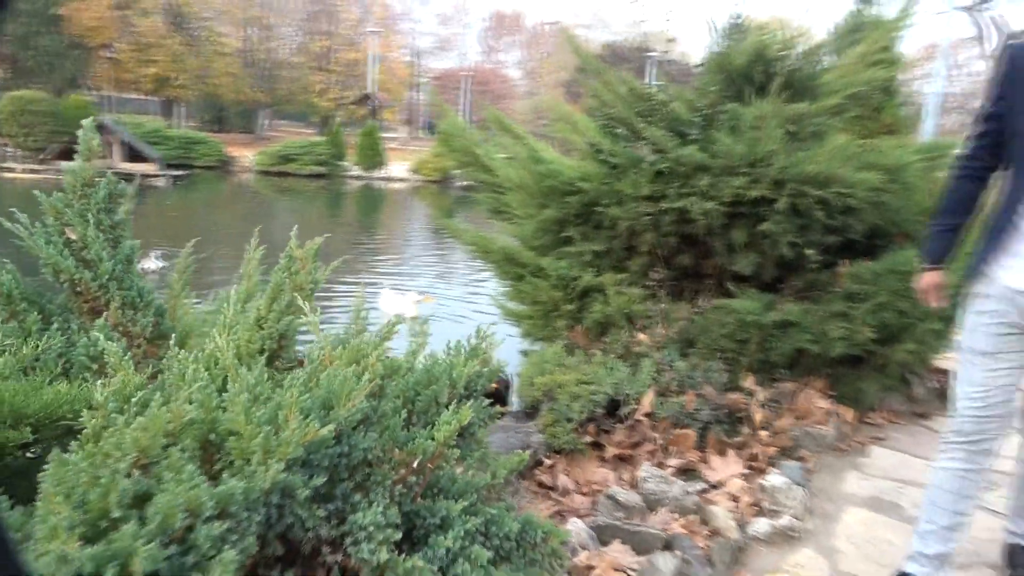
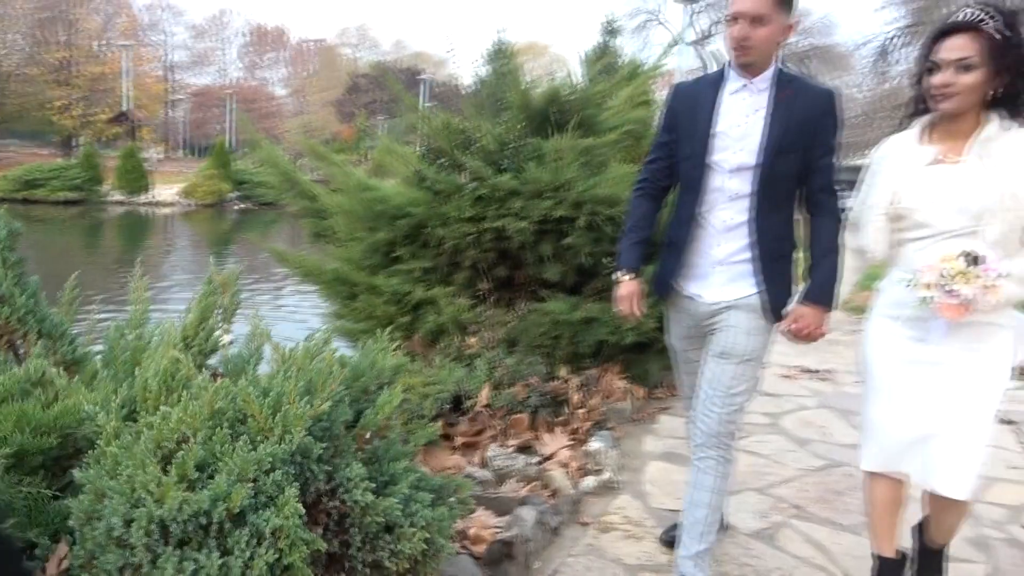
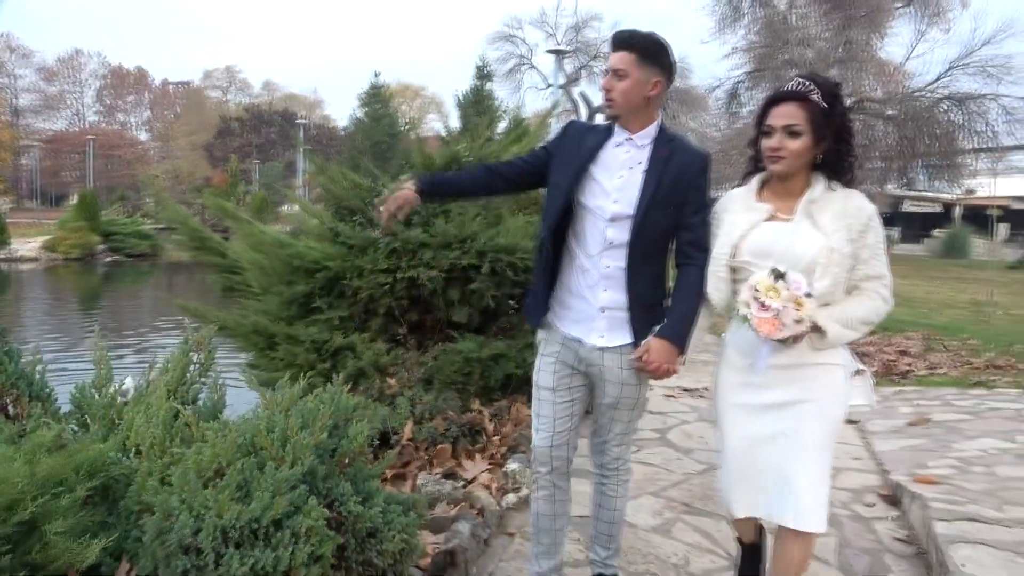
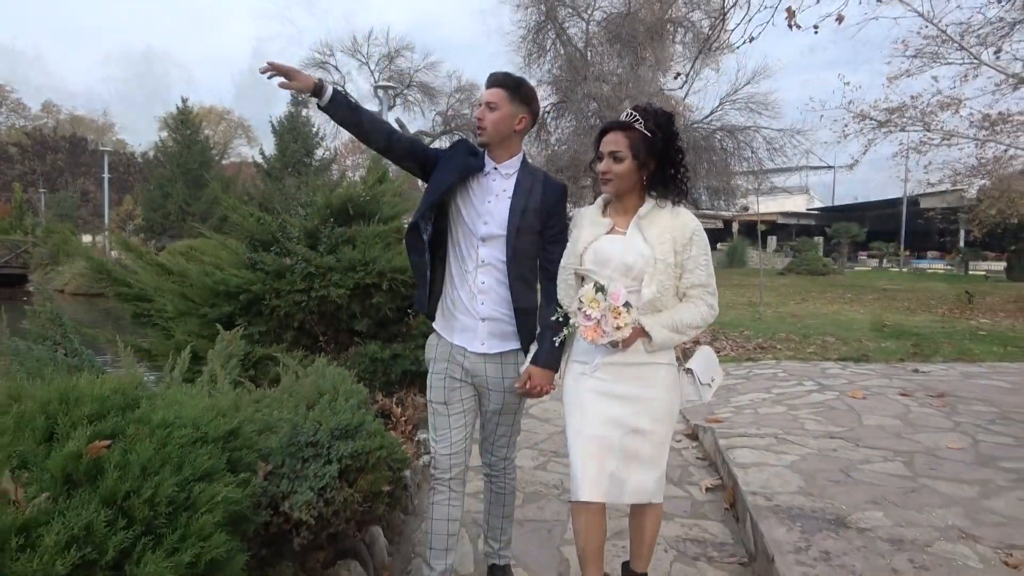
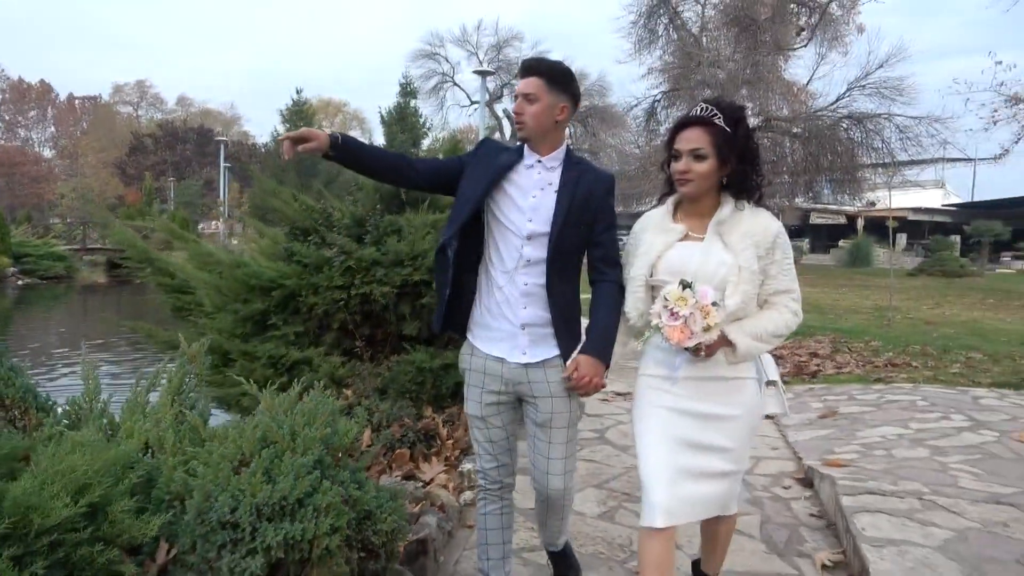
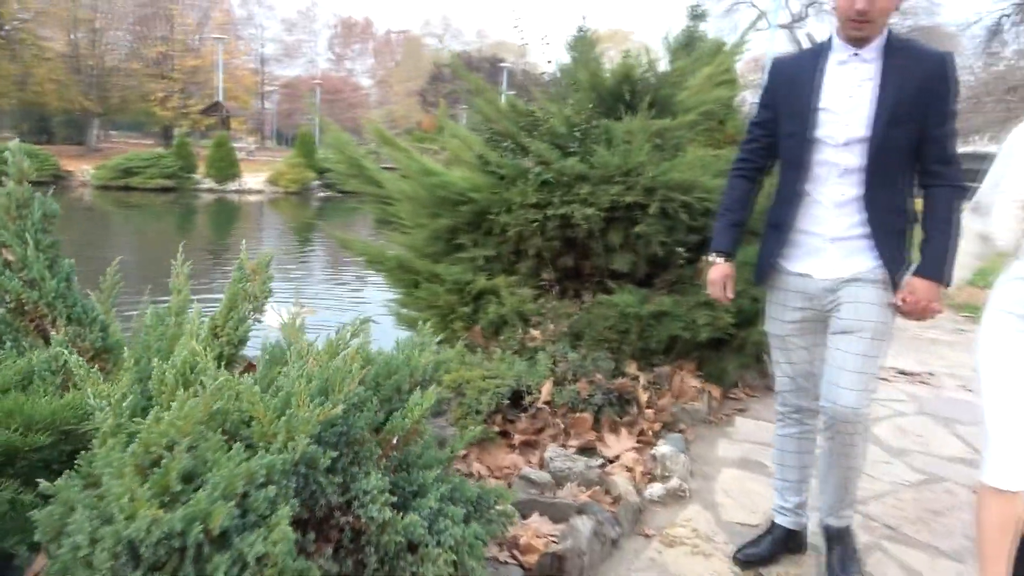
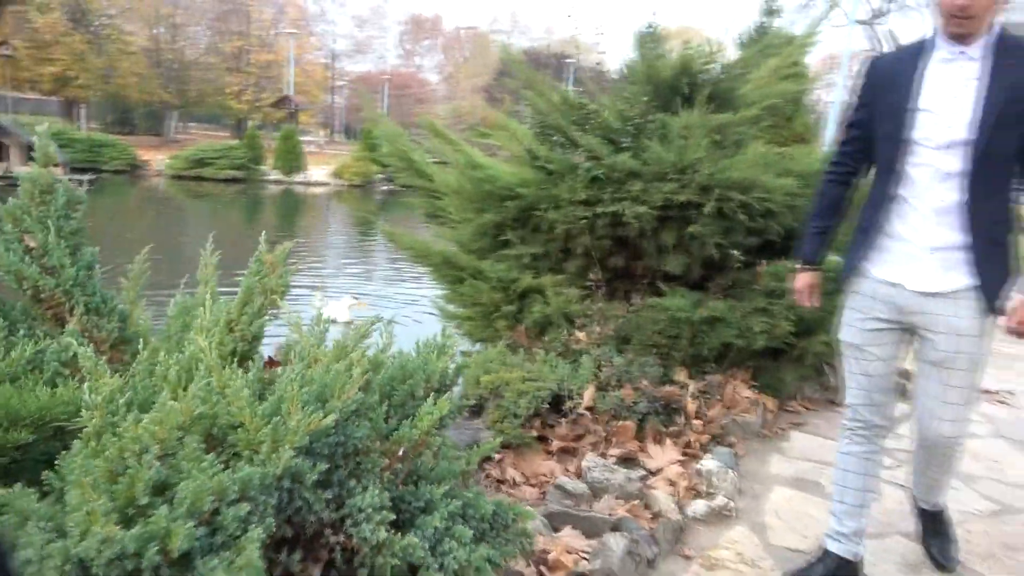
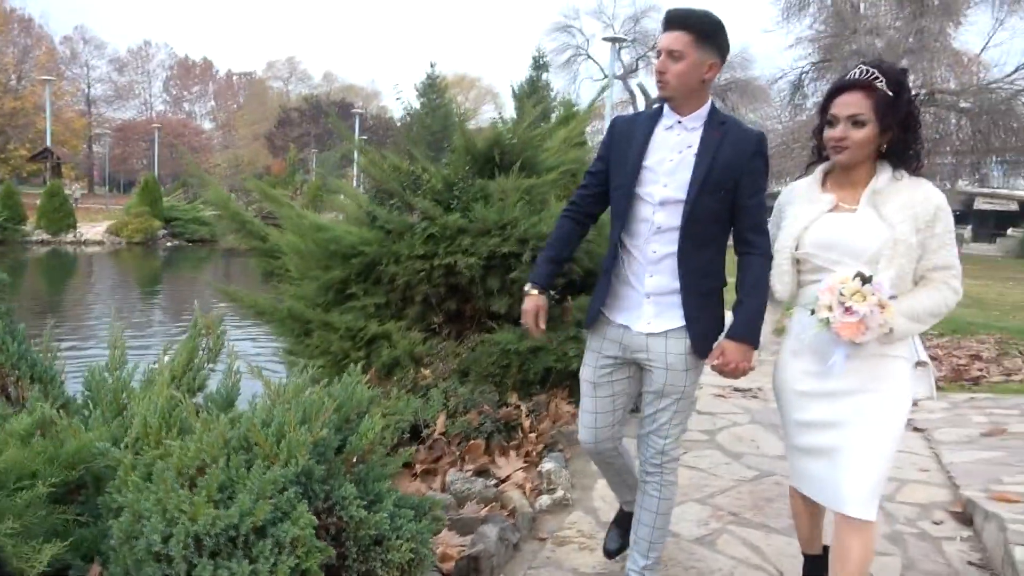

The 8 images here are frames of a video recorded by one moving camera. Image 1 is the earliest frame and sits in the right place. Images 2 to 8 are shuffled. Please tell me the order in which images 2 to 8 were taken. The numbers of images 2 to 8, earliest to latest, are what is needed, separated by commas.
7, 6, 2, 8, 3, 5, 4
